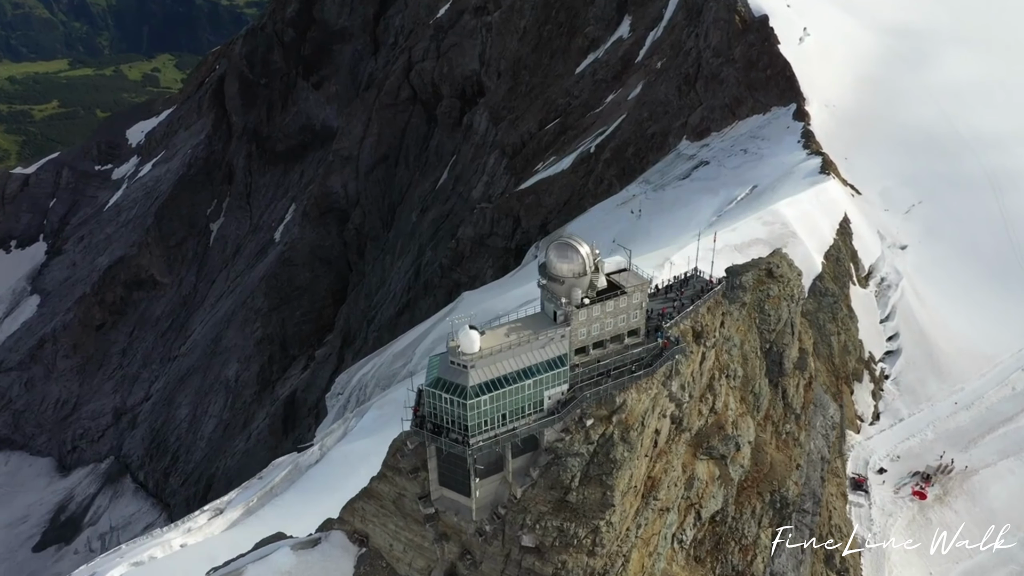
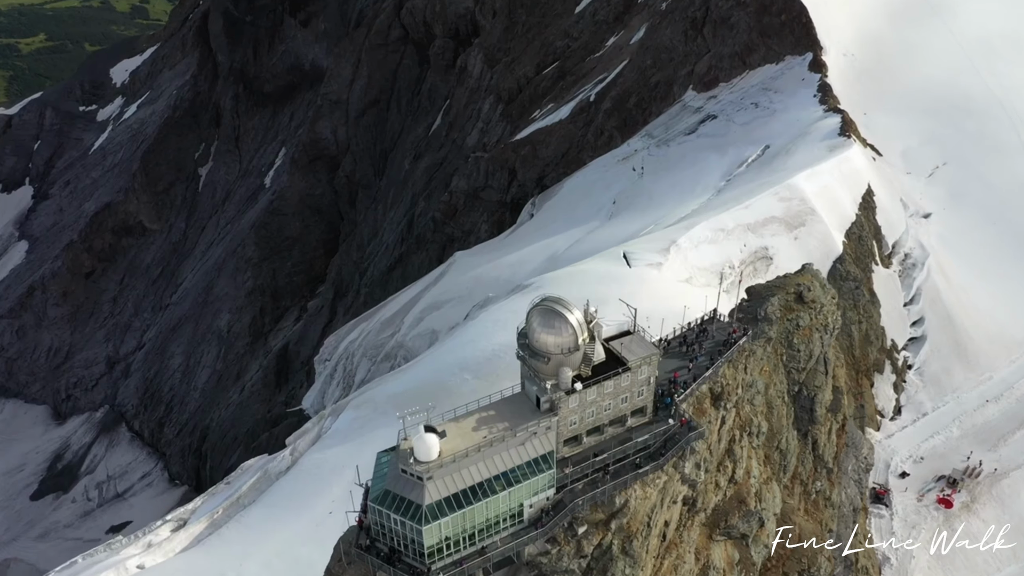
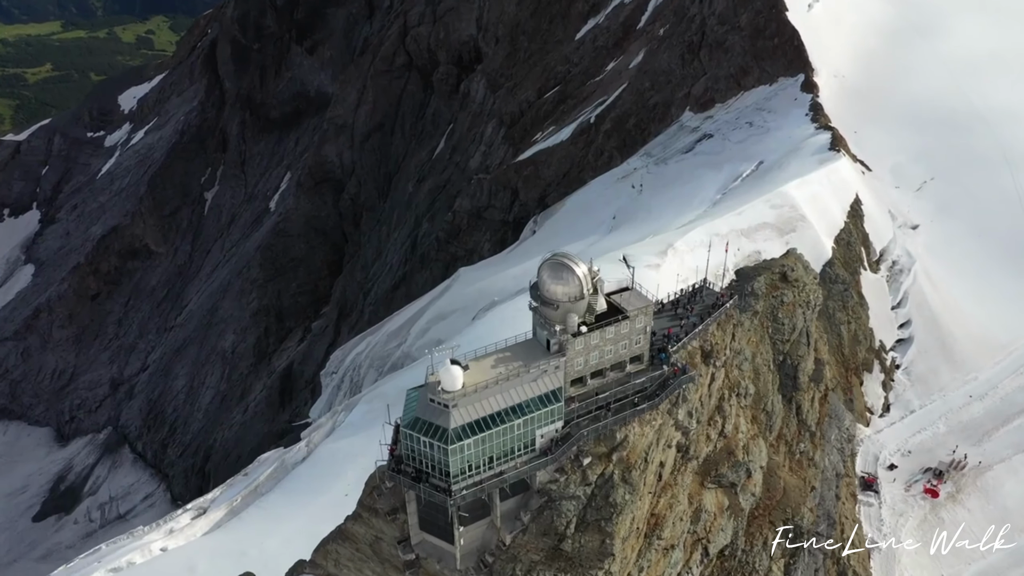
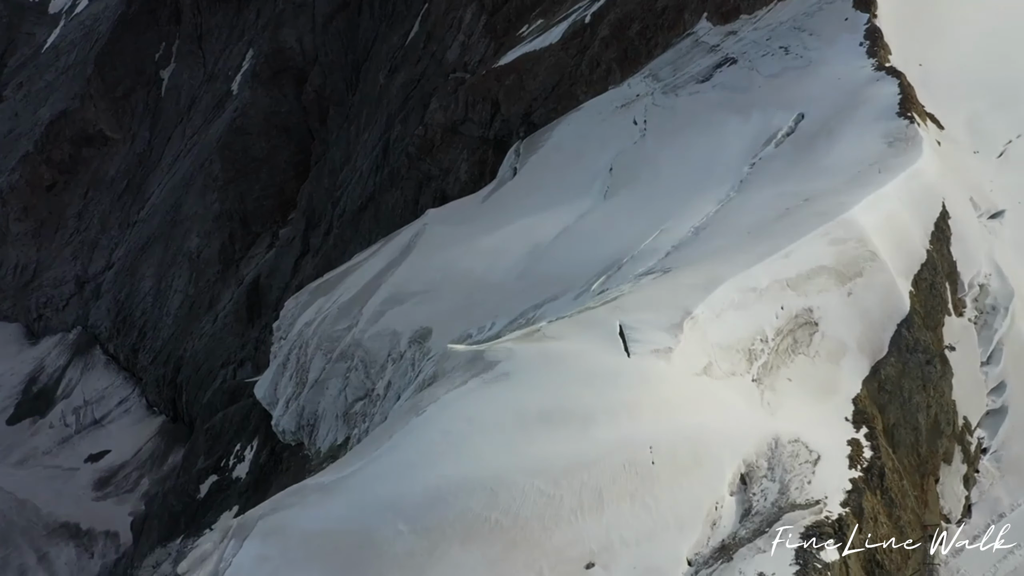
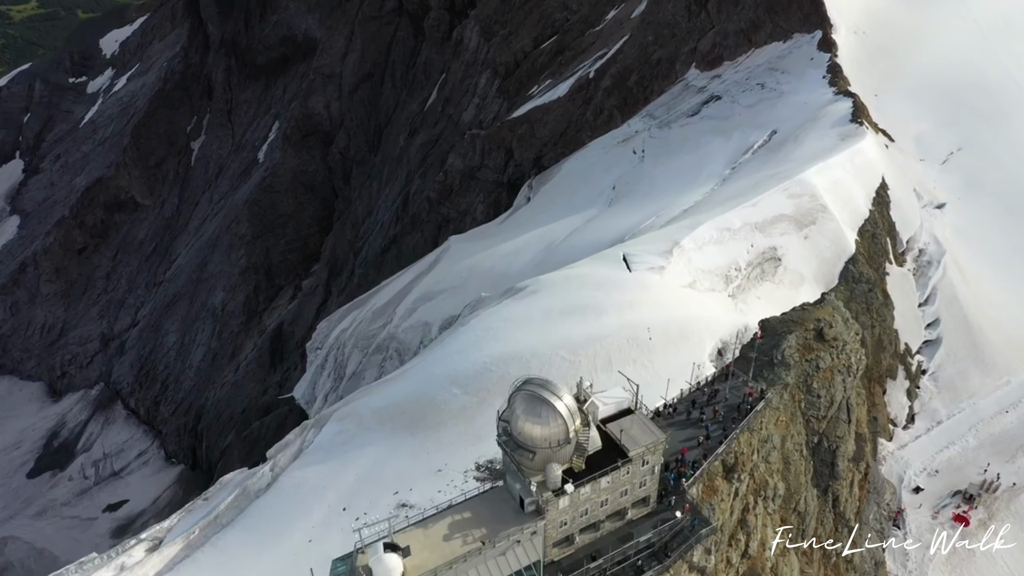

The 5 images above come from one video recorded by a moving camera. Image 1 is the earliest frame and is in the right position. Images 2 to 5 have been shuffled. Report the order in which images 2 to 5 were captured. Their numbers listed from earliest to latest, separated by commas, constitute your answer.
3, 2, 5, 4
